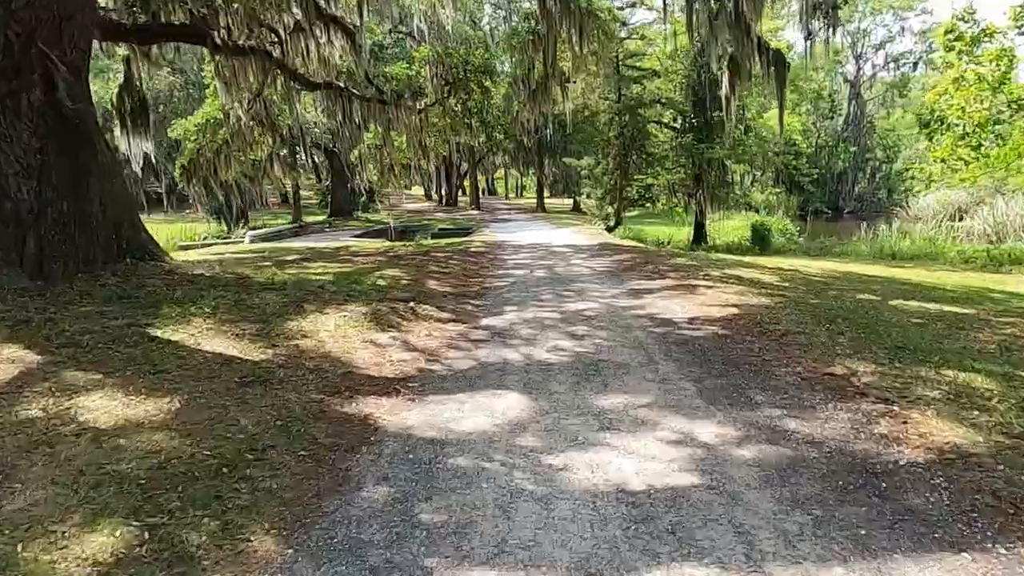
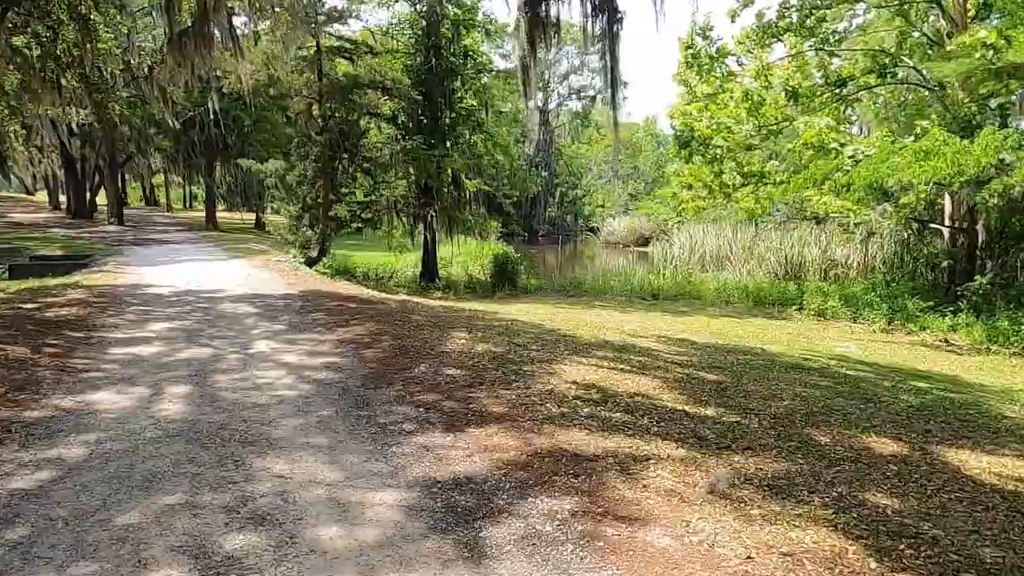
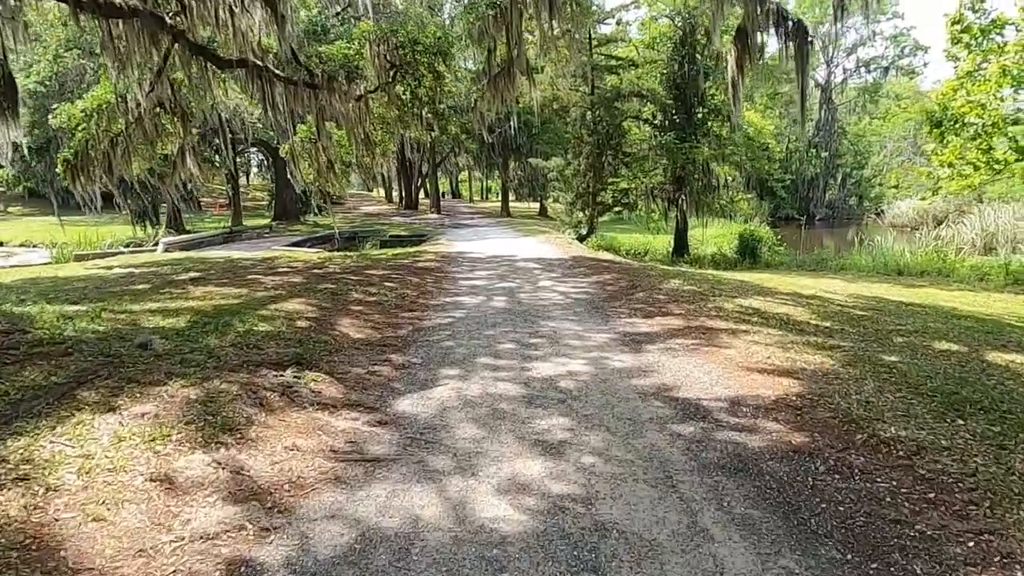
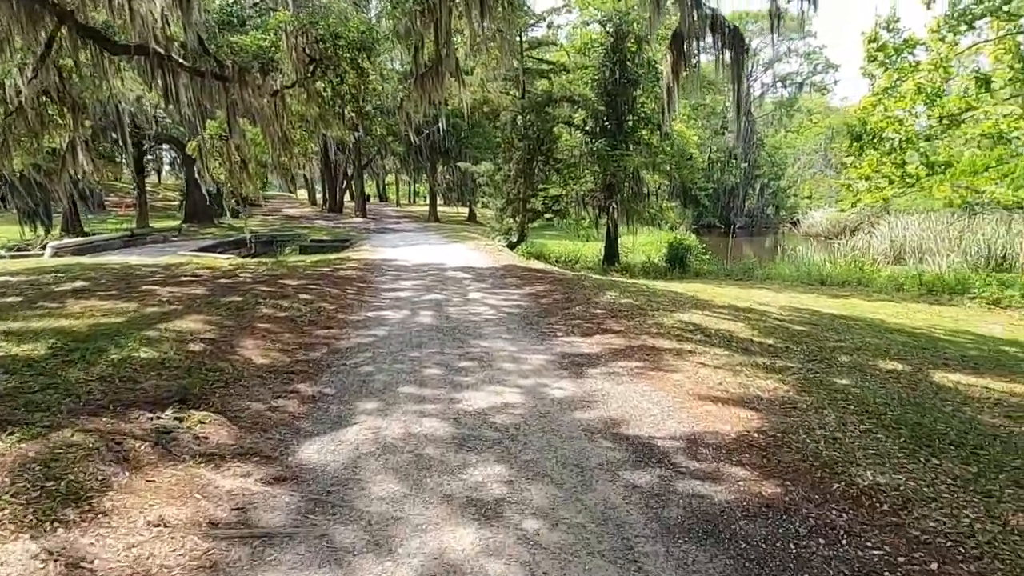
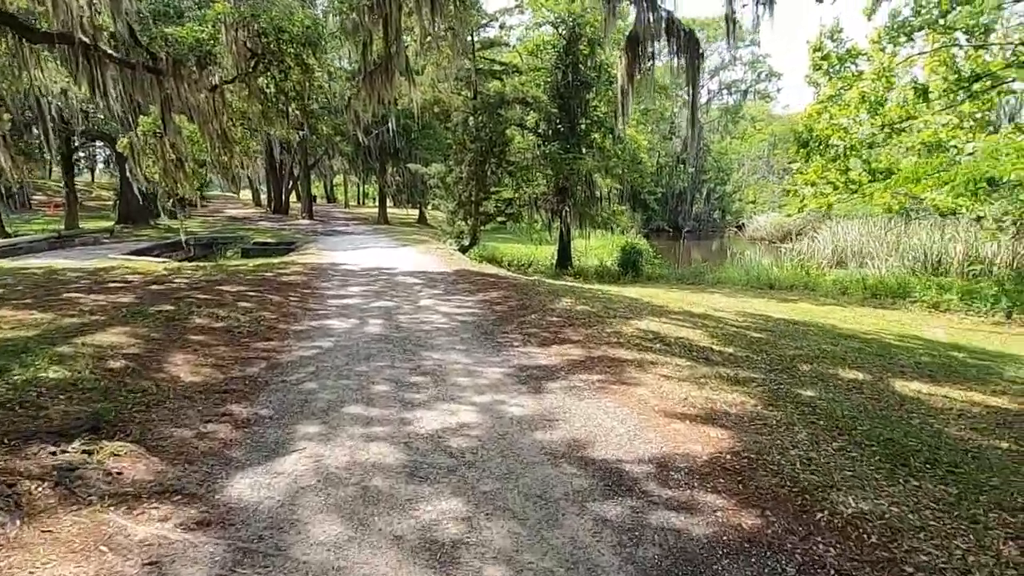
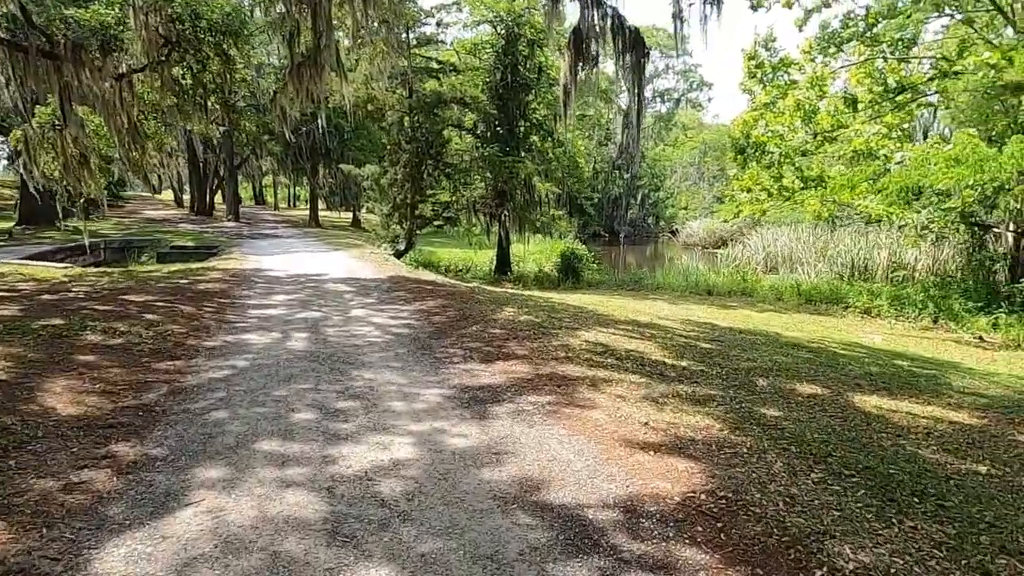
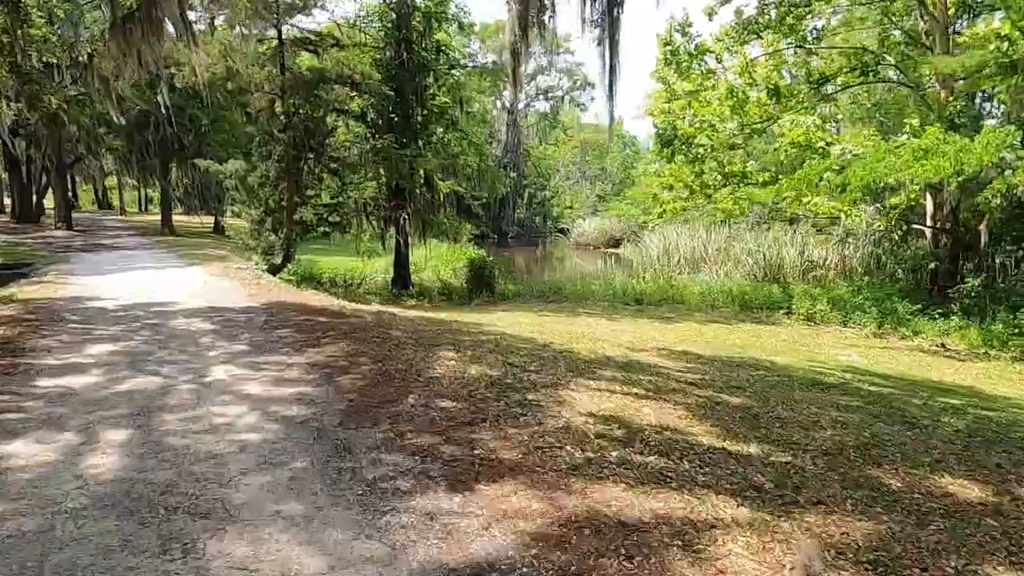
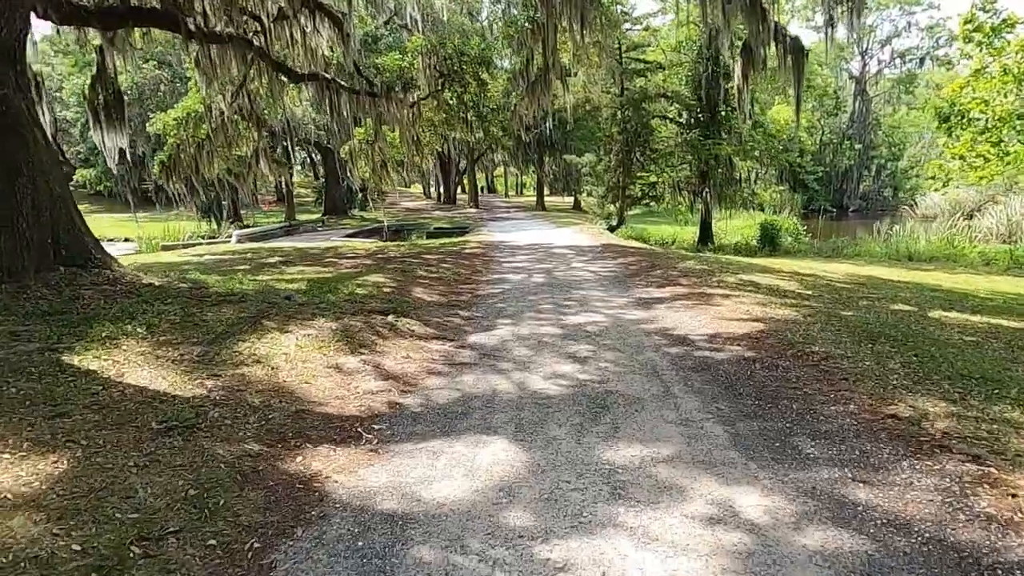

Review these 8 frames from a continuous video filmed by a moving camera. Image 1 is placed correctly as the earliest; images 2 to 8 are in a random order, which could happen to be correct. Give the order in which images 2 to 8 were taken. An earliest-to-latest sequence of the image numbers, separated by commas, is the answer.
8, 3, 4, 5, 6, 2, 7
